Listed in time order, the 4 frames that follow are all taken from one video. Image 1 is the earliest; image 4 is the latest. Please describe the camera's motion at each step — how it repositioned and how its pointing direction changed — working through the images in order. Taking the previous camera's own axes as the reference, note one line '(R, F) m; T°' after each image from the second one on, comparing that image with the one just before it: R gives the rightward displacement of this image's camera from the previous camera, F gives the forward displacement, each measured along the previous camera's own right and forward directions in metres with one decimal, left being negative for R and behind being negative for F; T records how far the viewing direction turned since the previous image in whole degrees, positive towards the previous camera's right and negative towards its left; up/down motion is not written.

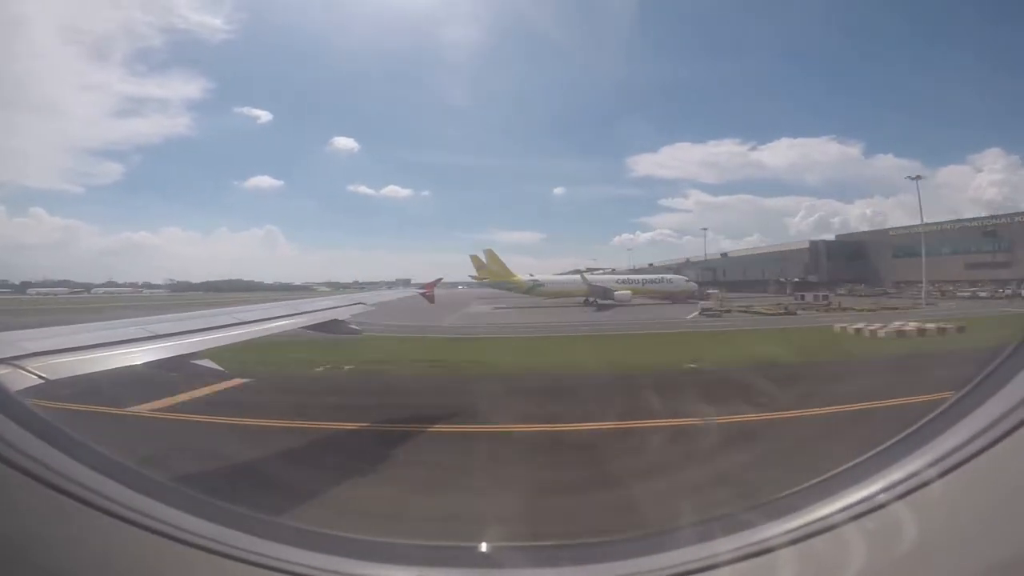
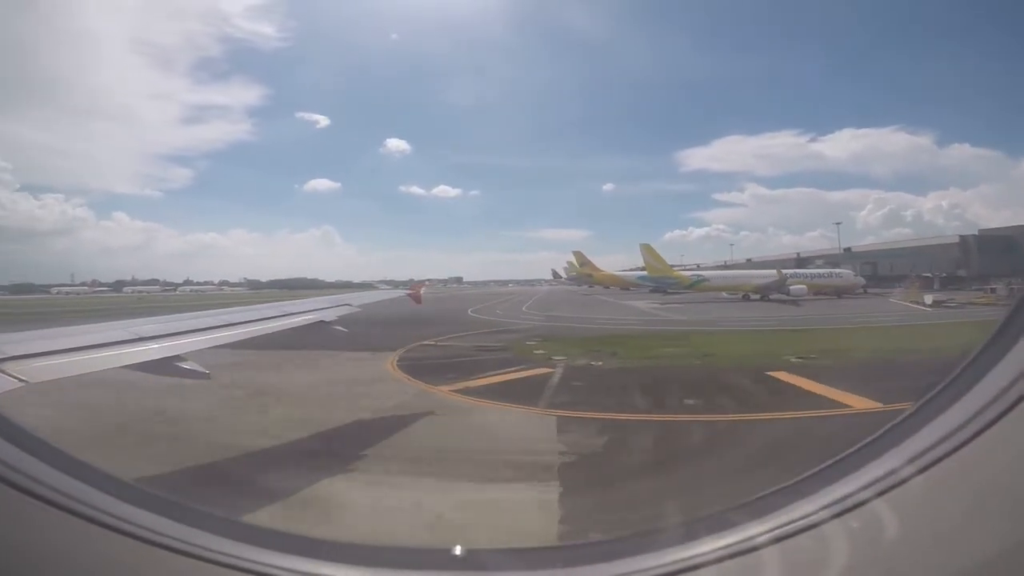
(-0.2, +0.4) m; -5°
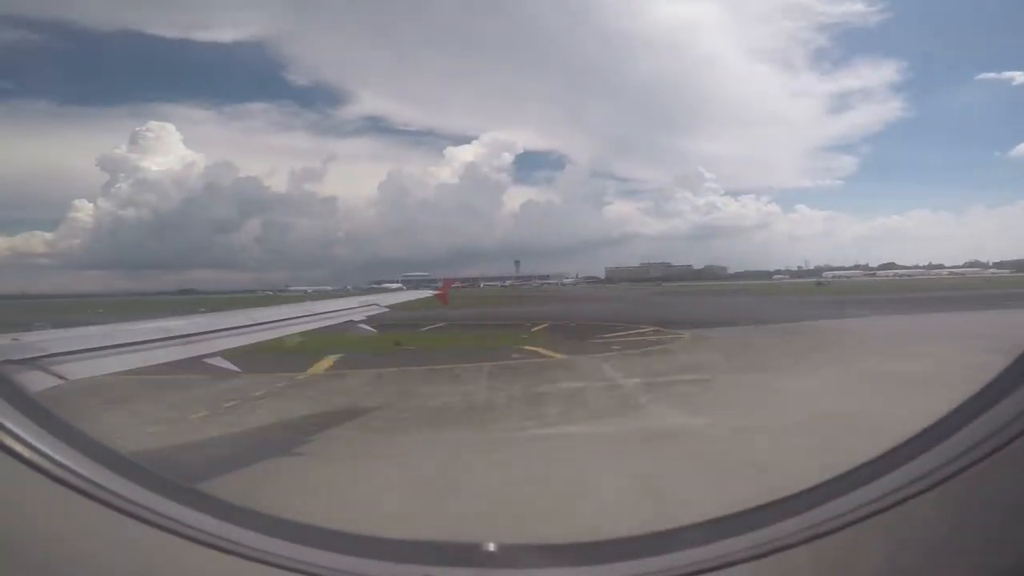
(+3.1, +1.4) m; -50°
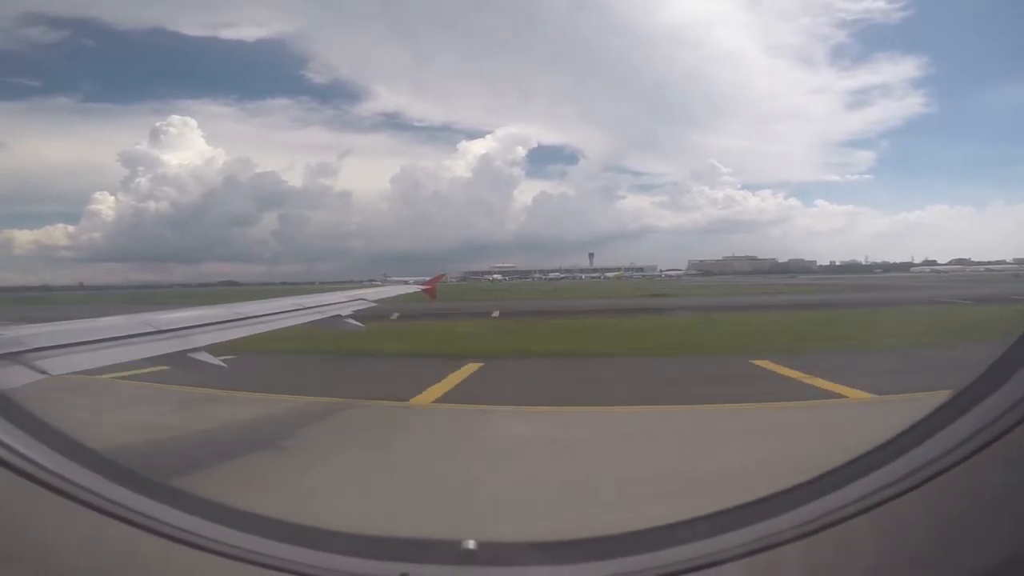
(+0.1, +0.1) m; -1°
